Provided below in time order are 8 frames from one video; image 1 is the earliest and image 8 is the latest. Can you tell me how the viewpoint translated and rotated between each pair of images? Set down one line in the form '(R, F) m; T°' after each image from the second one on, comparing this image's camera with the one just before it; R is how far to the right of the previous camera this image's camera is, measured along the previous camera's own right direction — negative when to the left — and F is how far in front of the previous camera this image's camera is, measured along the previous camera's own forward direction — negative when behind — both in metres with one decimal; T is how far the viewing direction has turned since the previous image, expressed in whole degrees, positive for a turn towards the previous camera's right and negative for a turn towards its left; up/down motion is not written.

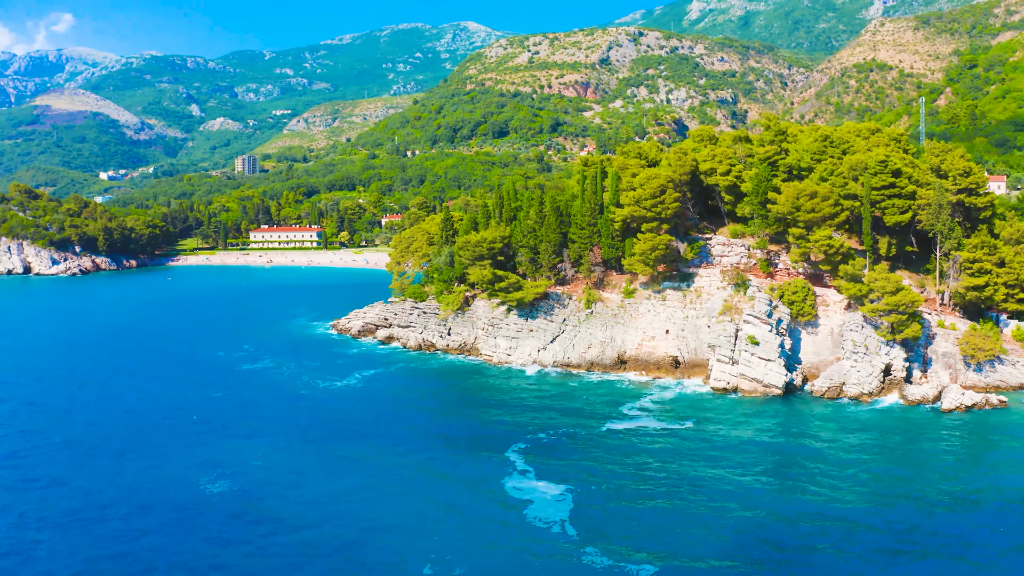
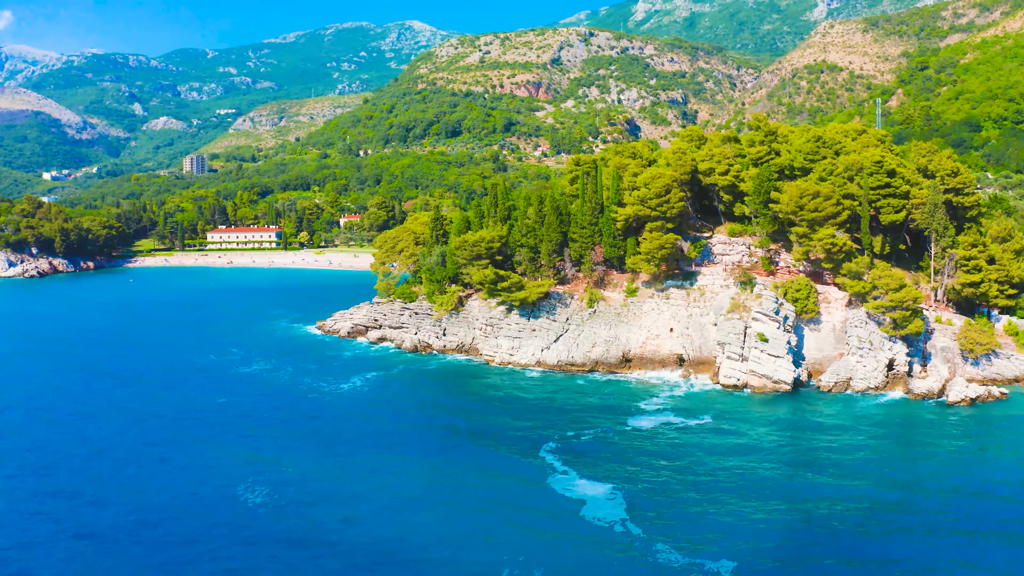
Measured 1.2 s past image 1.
(-4.1, +0.4) m; +3°
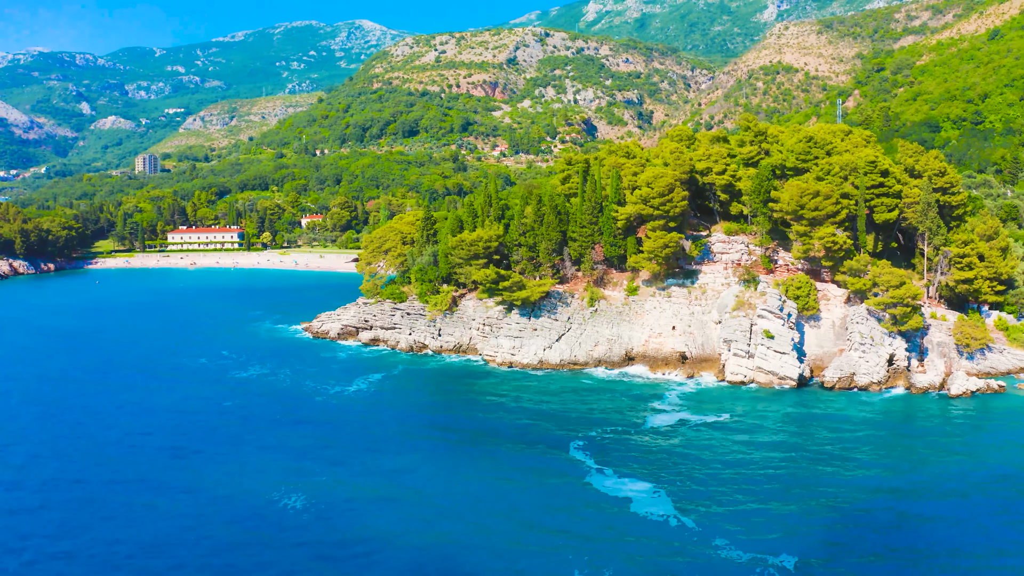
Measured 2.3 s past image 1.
(-3.7, +0.3) m; +3°
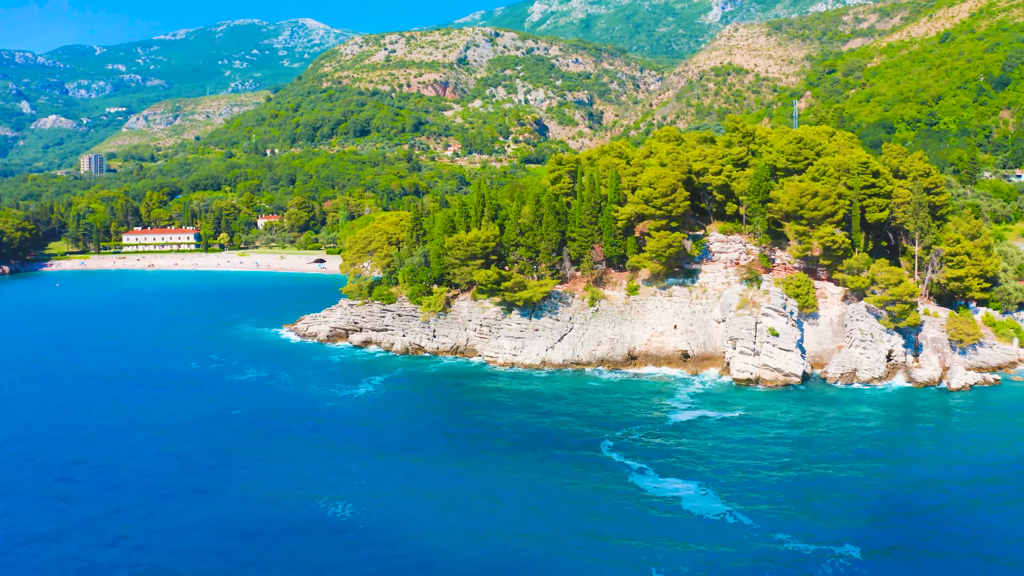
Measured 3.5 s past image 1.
(-4.1, +0.2) m; +3°
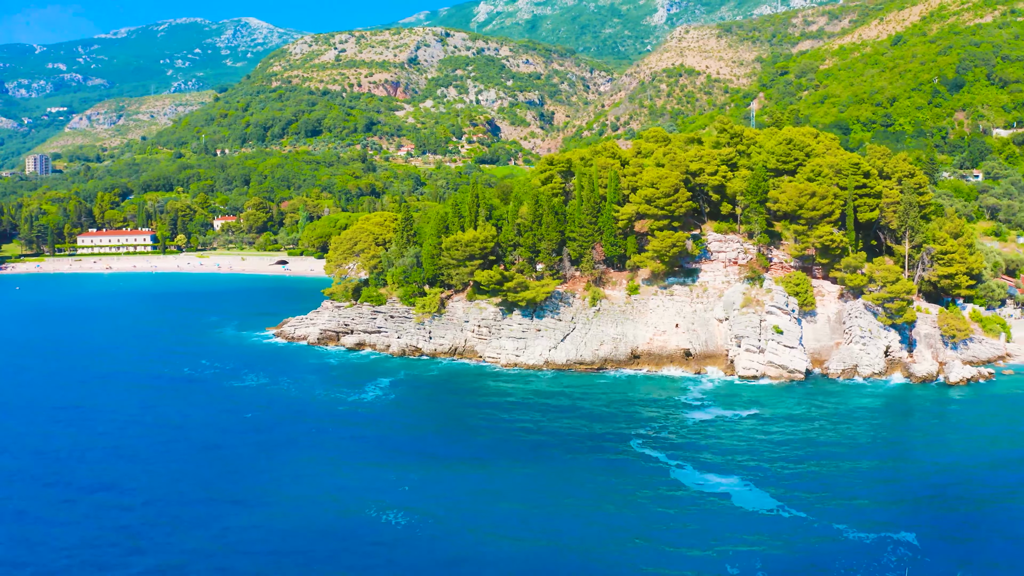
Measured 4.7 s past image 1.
(-4.0, +0.1) m; +3°
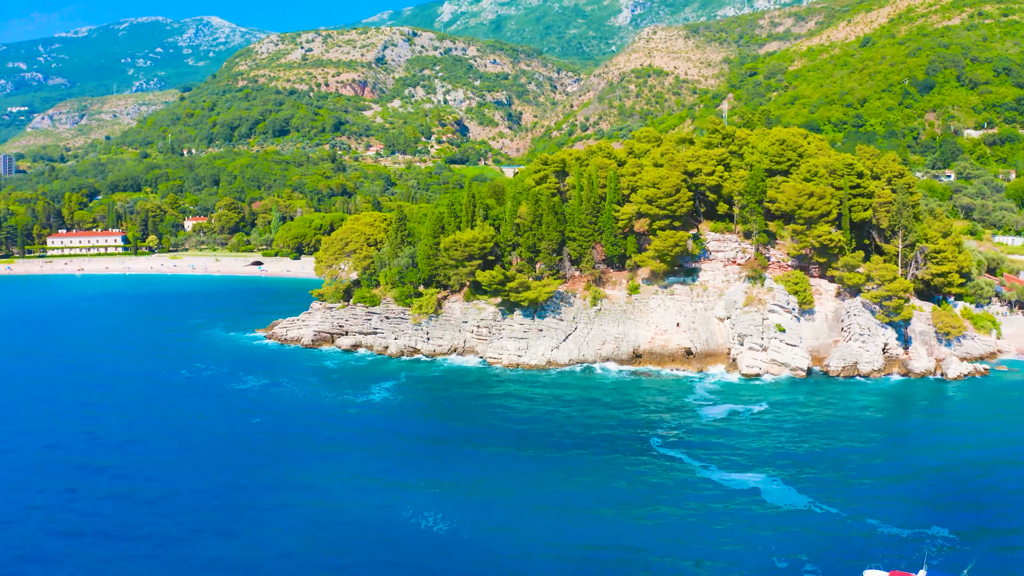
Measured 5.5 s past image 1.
(-2.6, 0.0) m; +2°
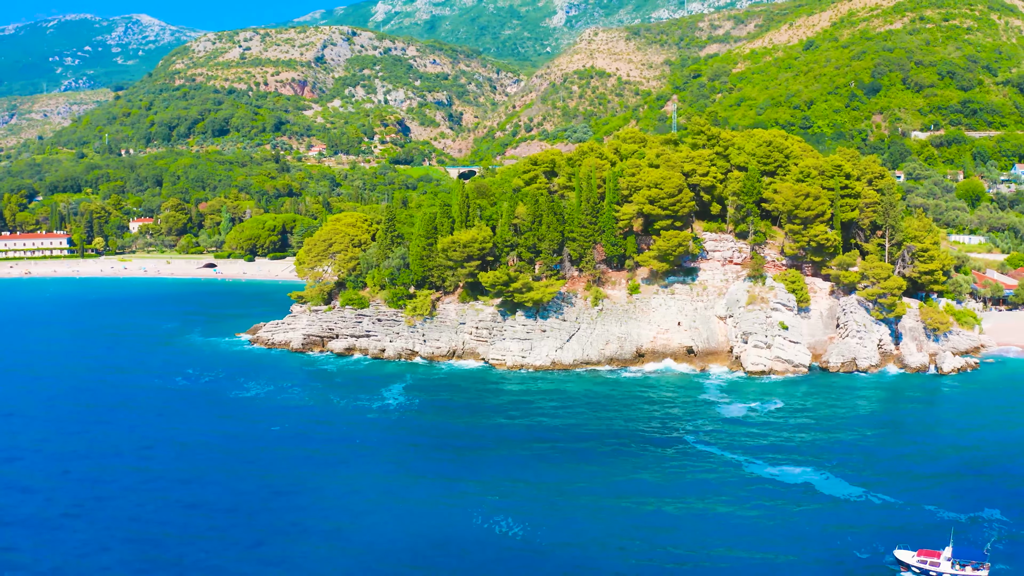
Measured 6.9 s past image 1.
(-4.8, 0.0) m; +3°
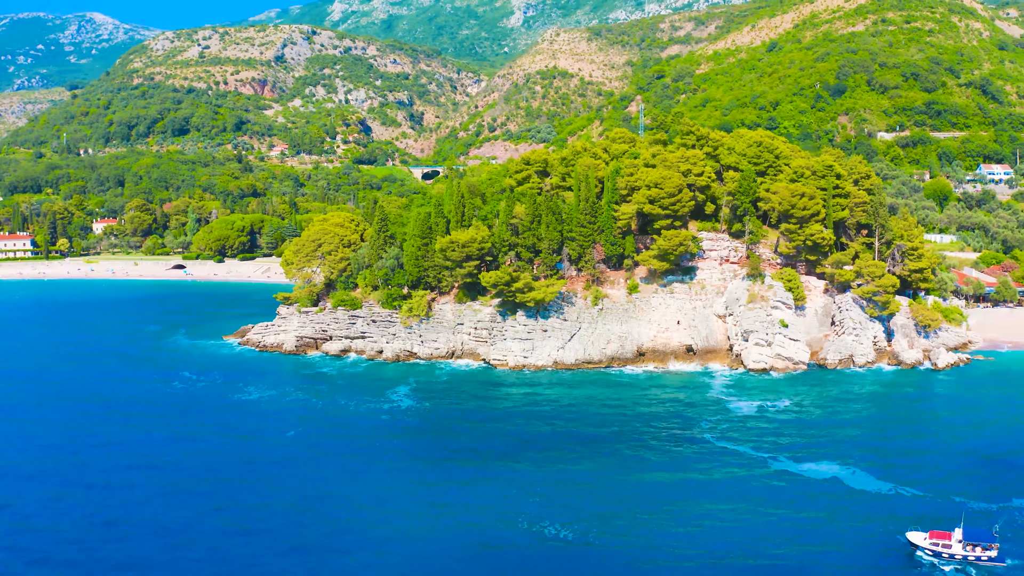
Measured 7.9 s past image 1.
(-3.0, -0.2) m; +2°
